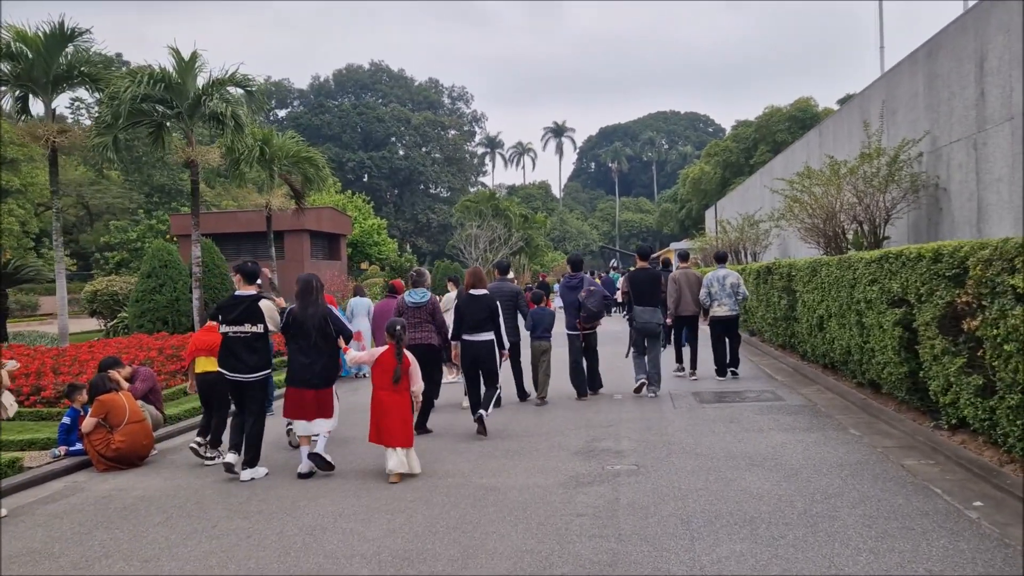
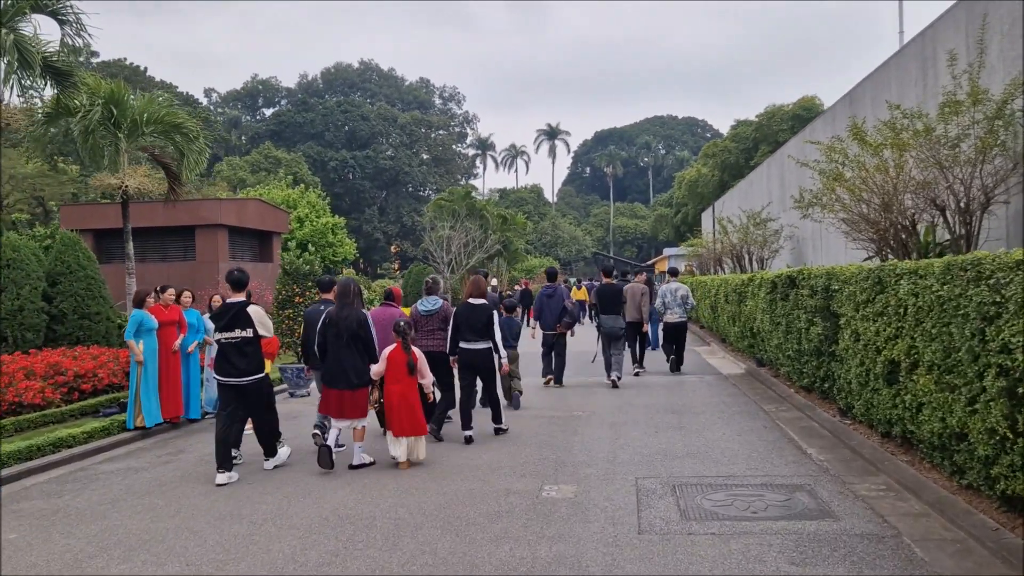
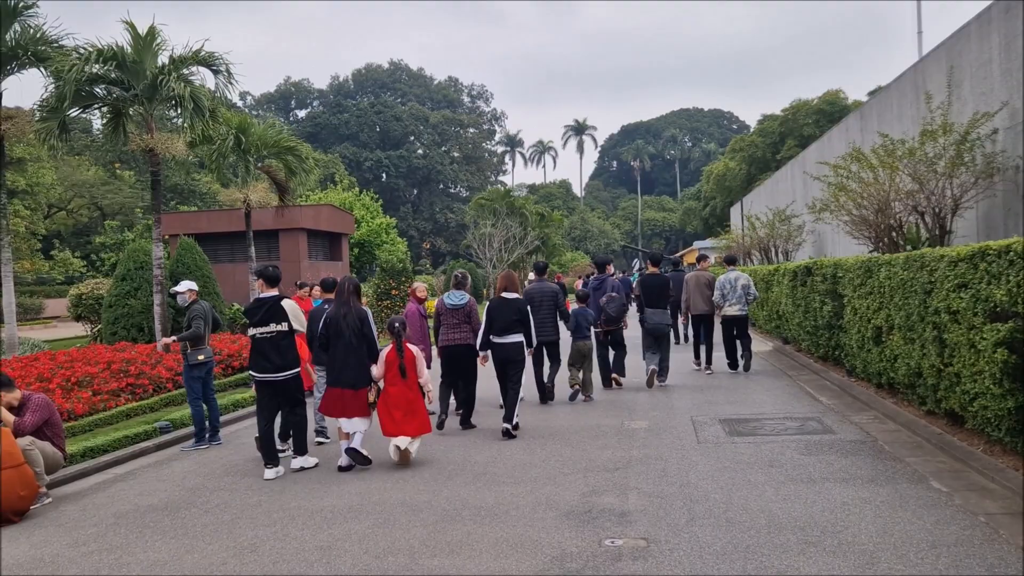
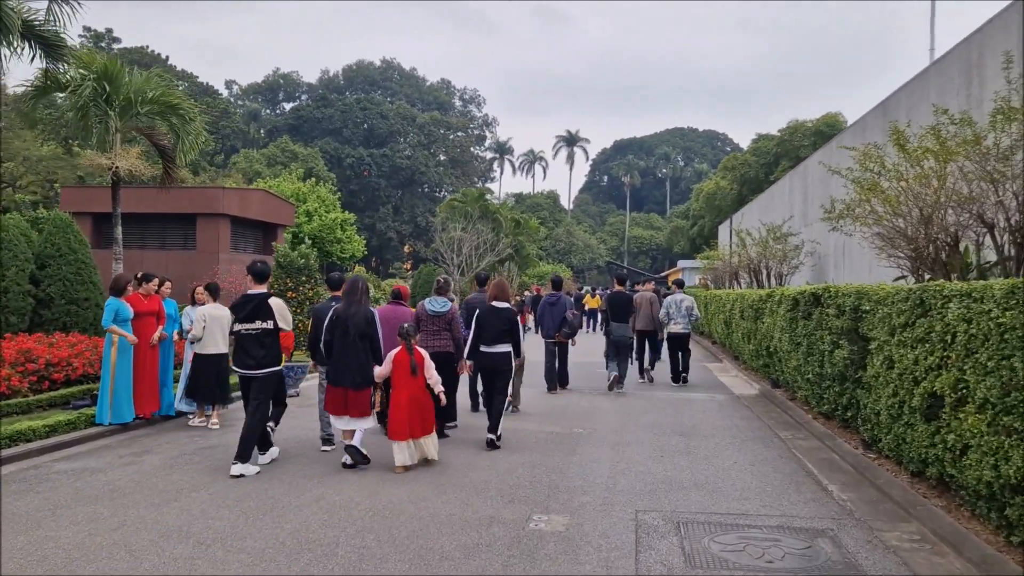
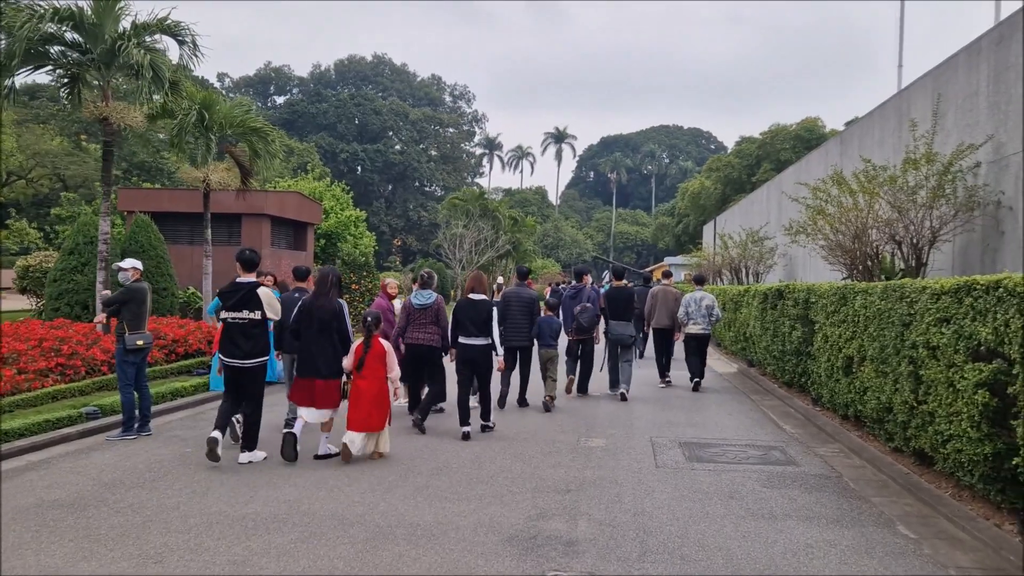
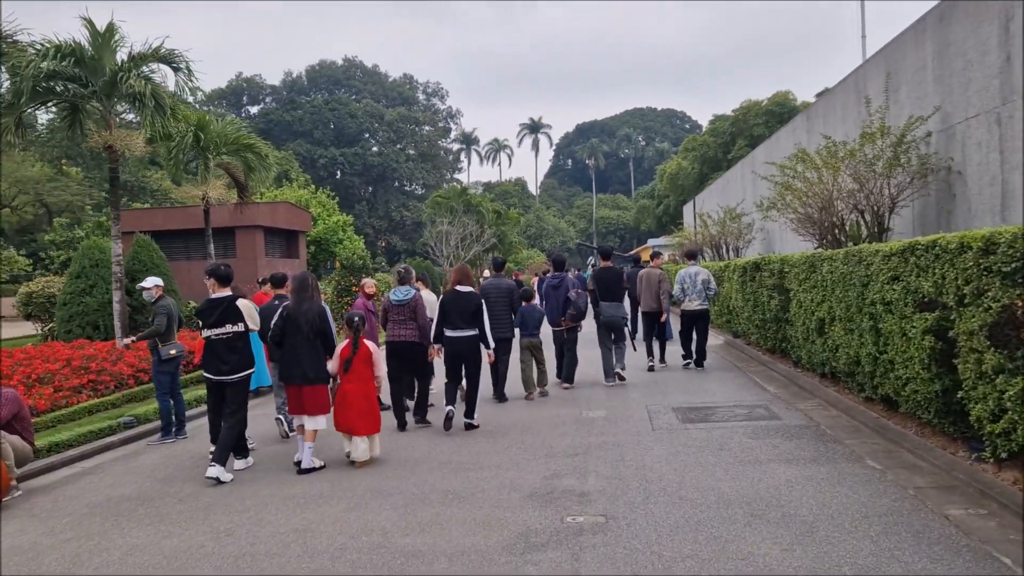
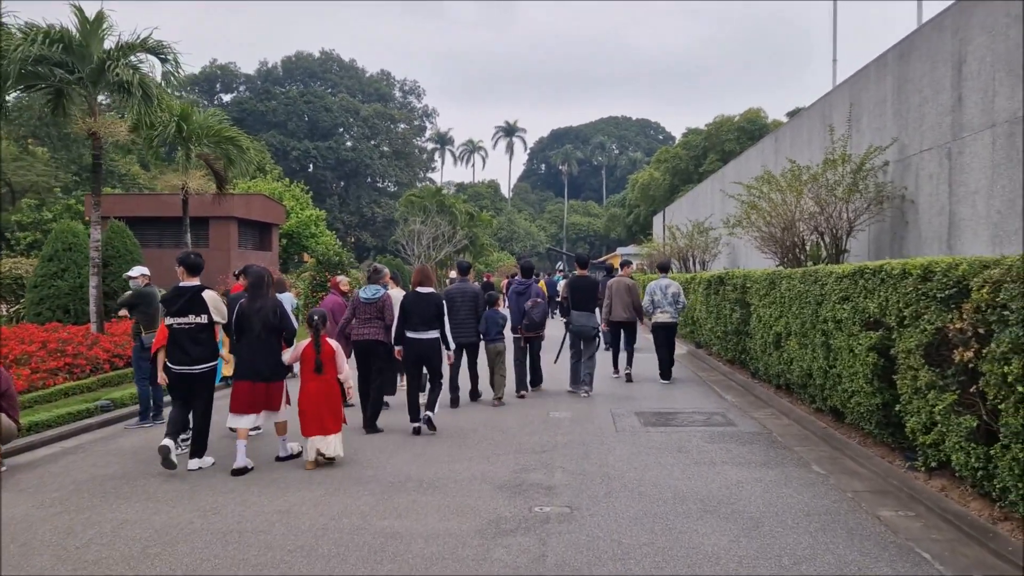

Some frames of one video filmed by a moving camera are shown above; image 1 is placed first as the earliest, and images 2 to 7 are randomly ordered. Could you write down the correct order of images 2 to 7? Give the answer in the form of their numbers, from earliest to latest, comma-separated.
7, 6, 3, 5, 2, 4
